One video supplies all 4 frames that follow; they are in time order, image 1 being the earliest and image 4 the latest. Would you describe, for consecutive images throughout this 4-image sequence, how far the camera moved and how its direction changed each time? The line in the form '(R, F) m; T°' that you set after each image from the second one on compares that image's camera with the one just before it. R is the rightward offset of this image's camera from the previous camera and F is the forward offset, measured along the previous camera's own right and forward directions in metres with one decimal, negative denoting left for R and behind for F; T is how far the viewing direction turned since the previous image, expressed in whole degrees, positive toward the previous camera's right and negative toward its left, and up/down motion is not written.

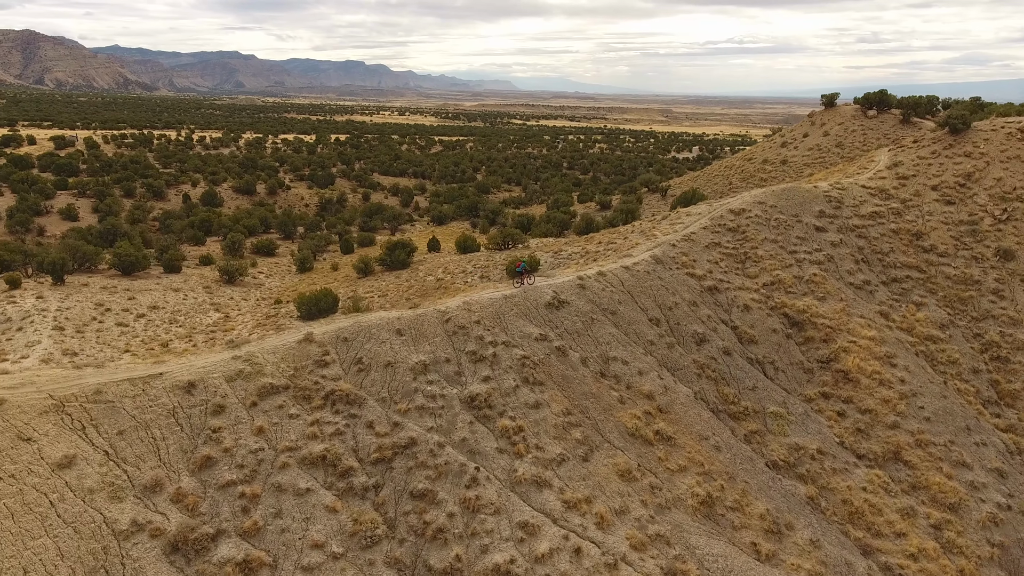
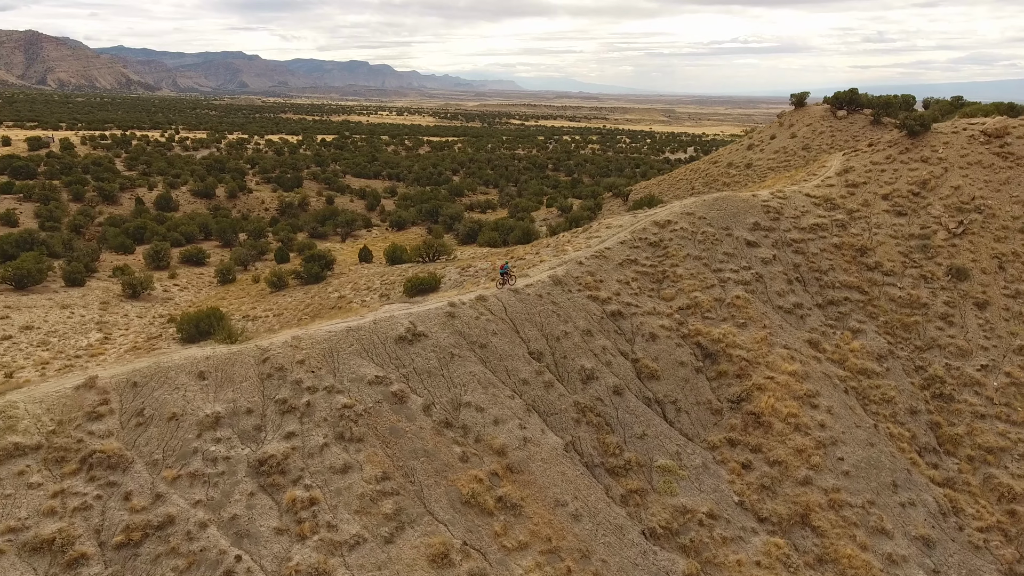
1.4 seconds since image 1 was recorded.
(+3.7, +2.5) m; -1°
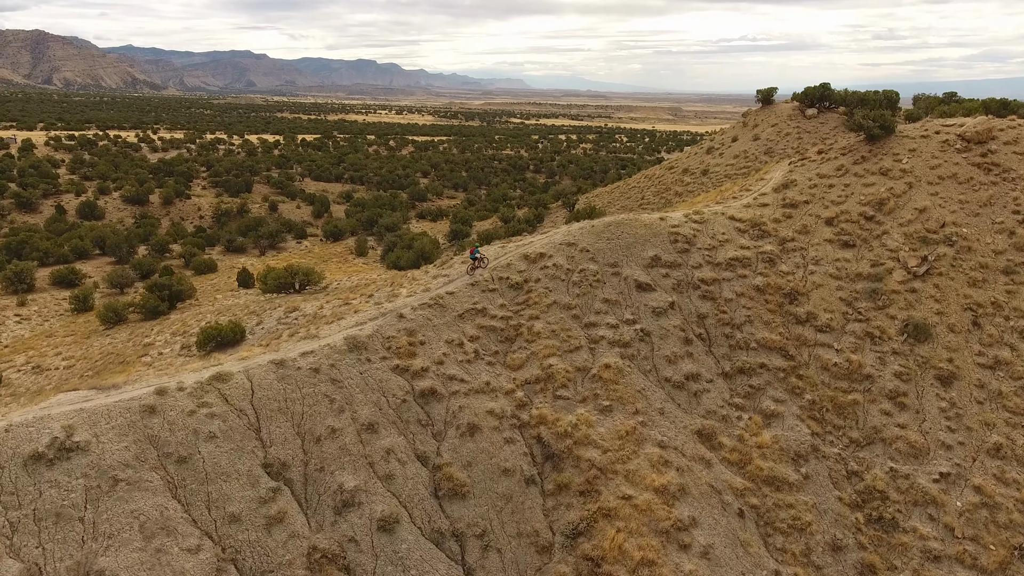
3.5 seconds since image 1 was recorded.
(+4.8, +5.0) m; -1°
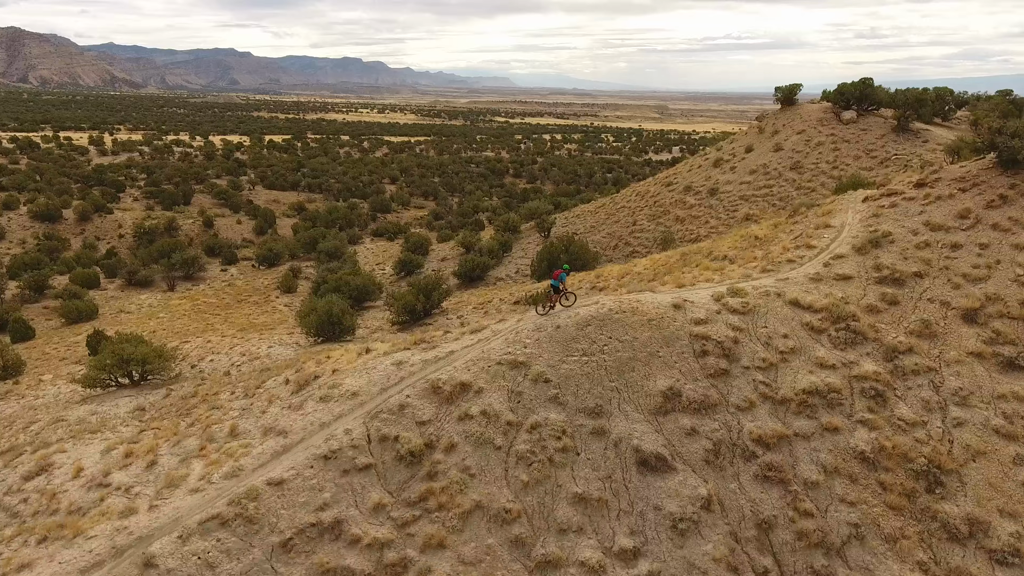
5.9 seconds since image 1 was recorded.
(+1.3, +7.3) m; +1°
